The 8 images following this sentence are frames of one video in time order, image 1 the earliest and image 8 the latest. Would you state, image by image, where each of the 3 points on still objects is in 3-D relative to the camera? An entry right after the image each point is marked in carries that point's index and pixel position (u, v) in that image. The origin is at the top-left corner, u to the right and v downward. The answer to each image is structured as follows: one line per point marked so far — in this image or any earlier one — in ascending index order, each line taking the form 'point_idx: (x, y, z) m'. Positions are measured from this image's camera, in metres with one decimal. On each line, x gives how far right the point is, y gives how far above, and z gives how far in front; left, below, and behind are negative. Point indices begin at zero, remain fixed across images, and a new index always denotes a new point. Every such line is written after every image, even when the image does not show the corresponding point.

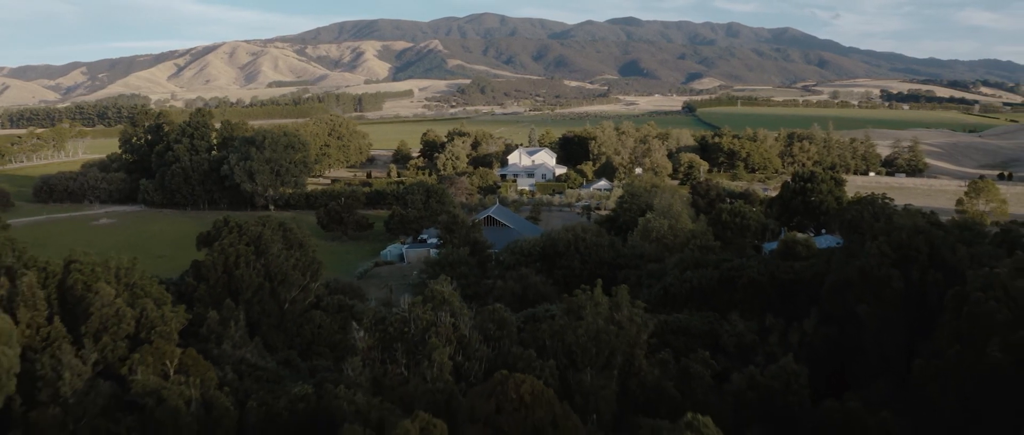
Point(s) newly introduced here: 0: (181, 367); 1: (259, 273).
0: (-2.8, -1.2, +6.0) m
1: (-3.3, -0.7, +9.2) m
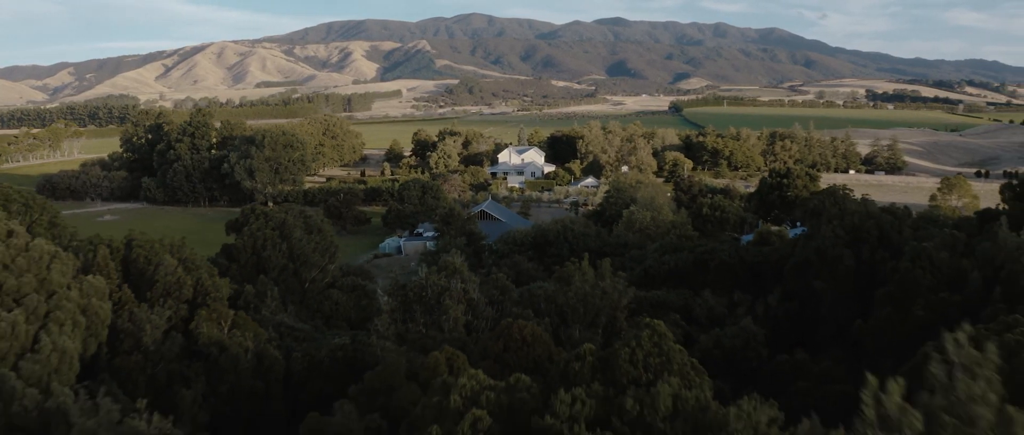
0: (-2.8, -1.1, +7.1) m
1: (-3.3, -0.5, +10.3) m
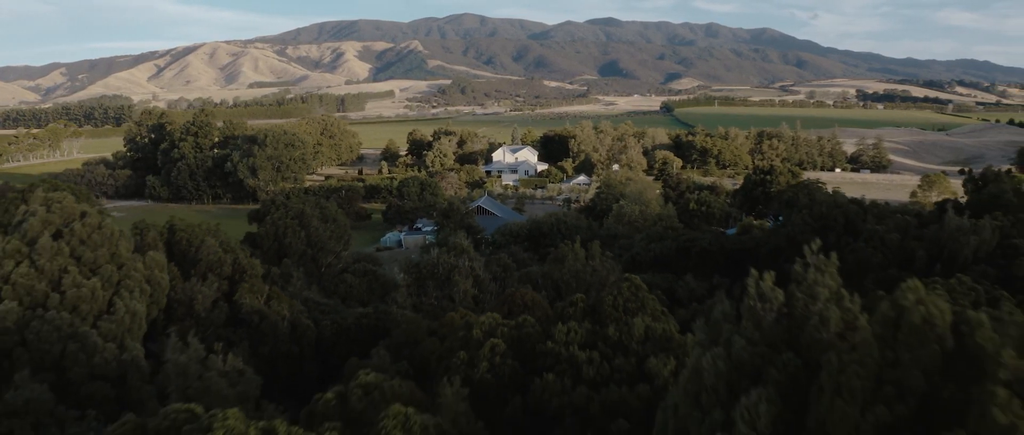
0: (-2.7, -0.9, +8.1) m
1: (-3.3, -0.4, +11.3) m
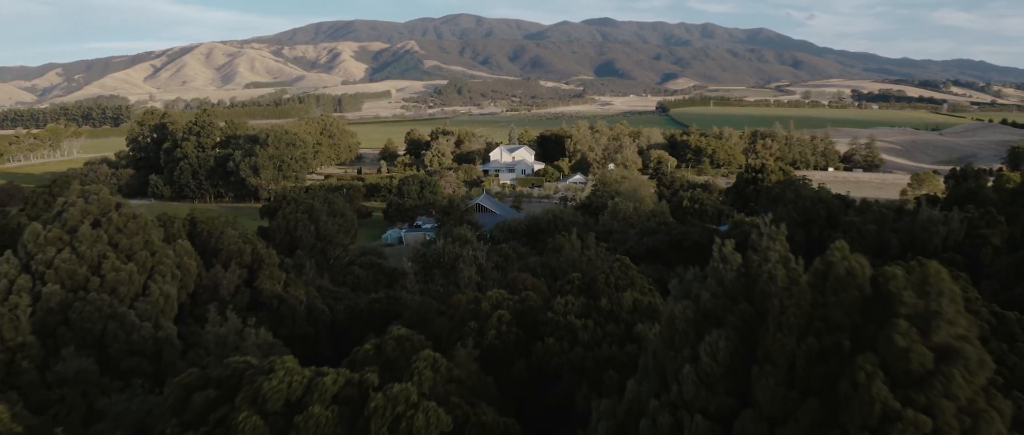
0: (-2.7, -0.8, +8.6) m
1: (-3.3, -0.3, +11.8) m
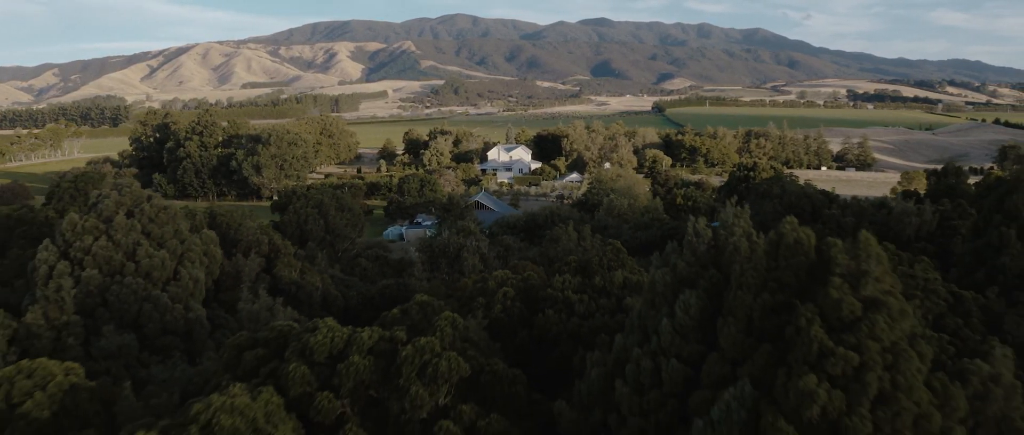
0: (-2.7, -0.7, +9.2) m
1: (-3.3, -0.2, +12.4) m
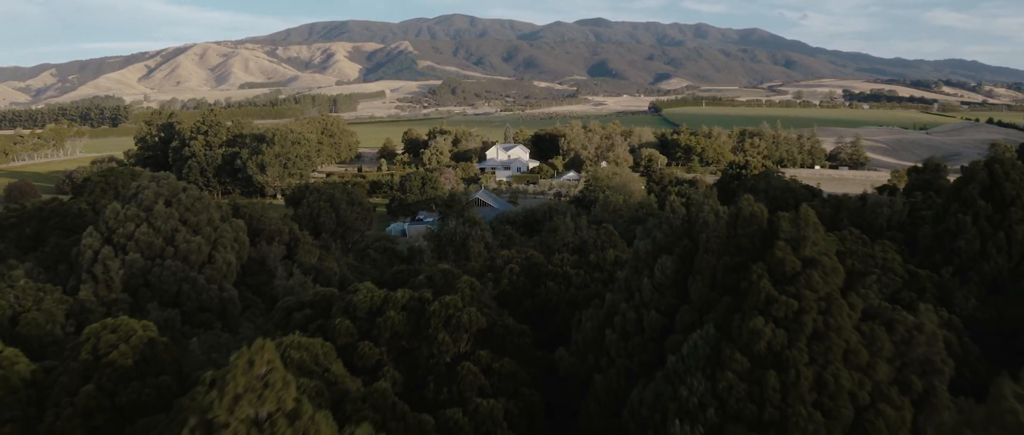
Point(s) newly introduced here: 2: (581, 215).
0: (-2.7, -0.6, +10.0) m
1: (-3.3, -0.1, +13.2) m
2: (+1.8, +0.1, +18.7) m
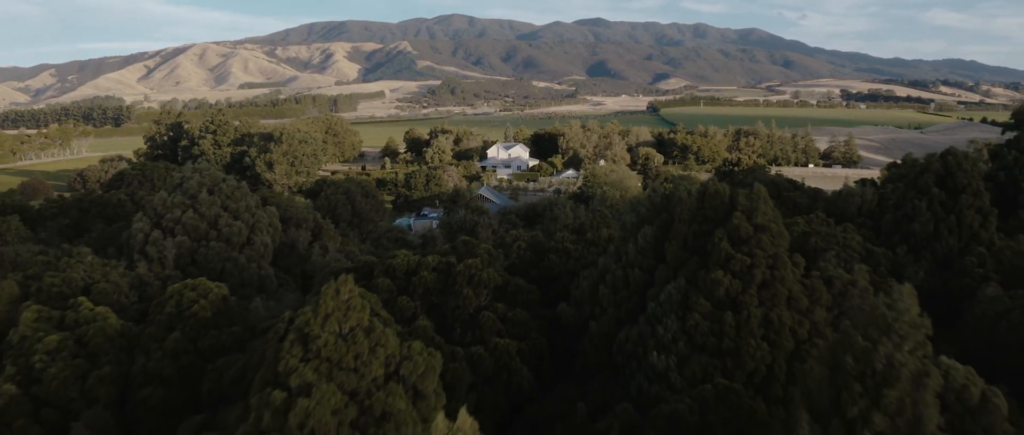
0: (-2.6, -0.4, +11.0) m
1: (-3.2, +0.1, +14.2) m
2: (+1.9, +0.3, +19.7) m
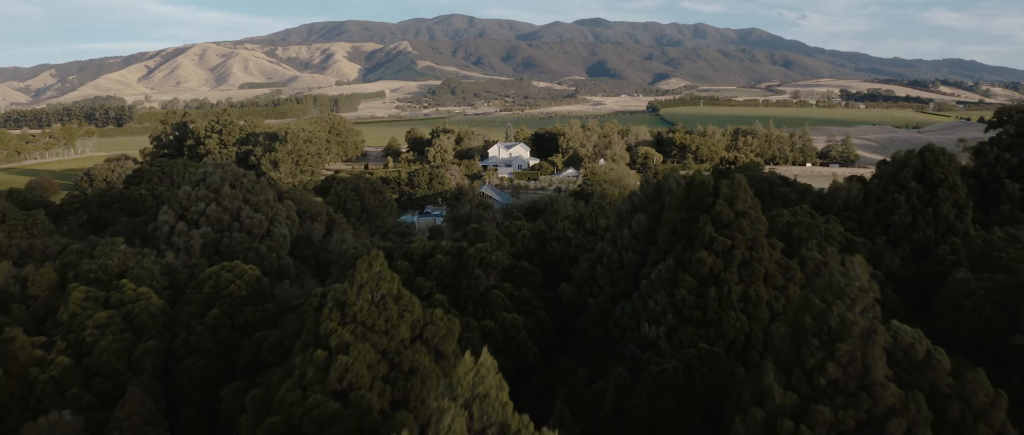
0: (-2.6, -0.3, +11.6) m
1: (-3.2, +0.2, +14.8) m
2: (+1.9, +0.4, +20.3) m
